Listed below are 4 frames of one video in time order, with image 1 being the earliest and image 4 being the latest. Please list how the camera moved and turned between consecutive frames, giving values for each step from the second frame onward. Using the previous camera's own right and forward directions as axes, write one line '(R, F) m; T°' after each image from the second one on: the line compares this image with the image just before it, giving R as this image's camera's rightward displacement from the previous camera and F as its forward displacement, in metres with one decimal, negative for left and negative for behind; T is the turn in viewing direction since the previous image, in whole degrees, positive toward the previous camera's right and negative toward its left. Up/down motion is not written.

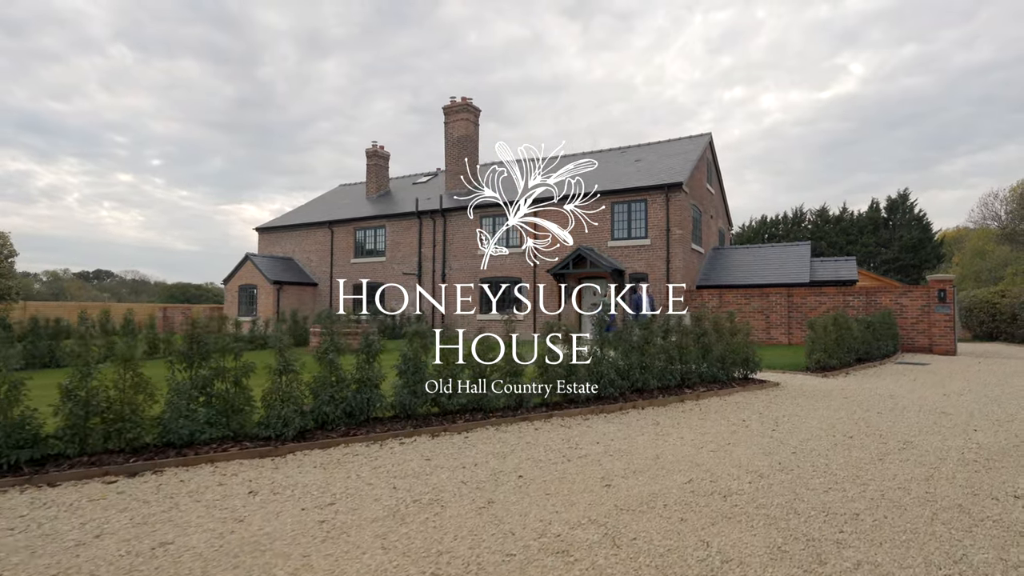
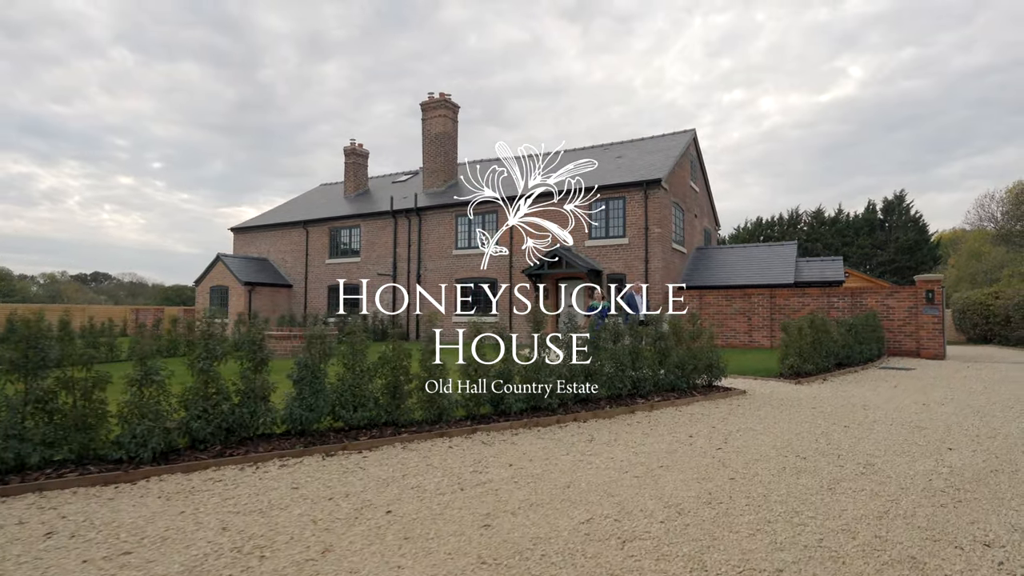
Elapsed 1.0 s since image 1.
(+0.9, +0.9) m; 0°
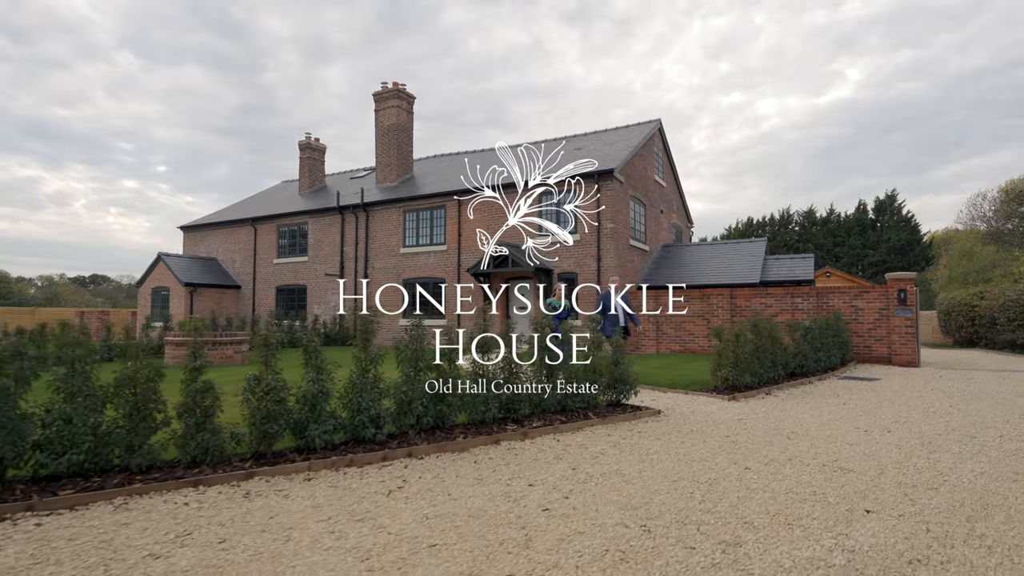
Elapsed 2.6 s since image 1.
(+1.9, +1.7) m; 0°
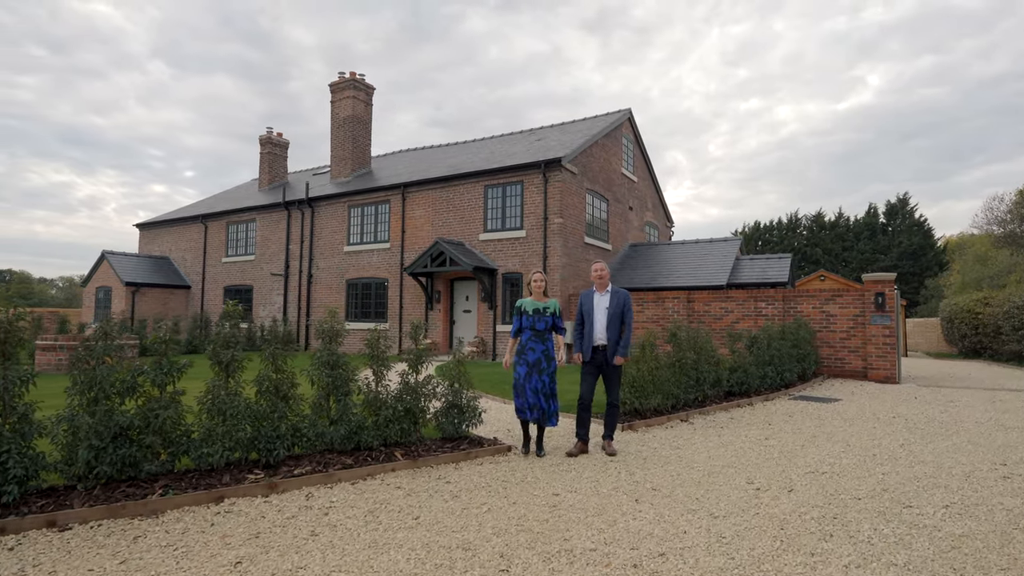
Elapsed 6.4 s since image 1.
(+2.2, +1.9) m; -1°
